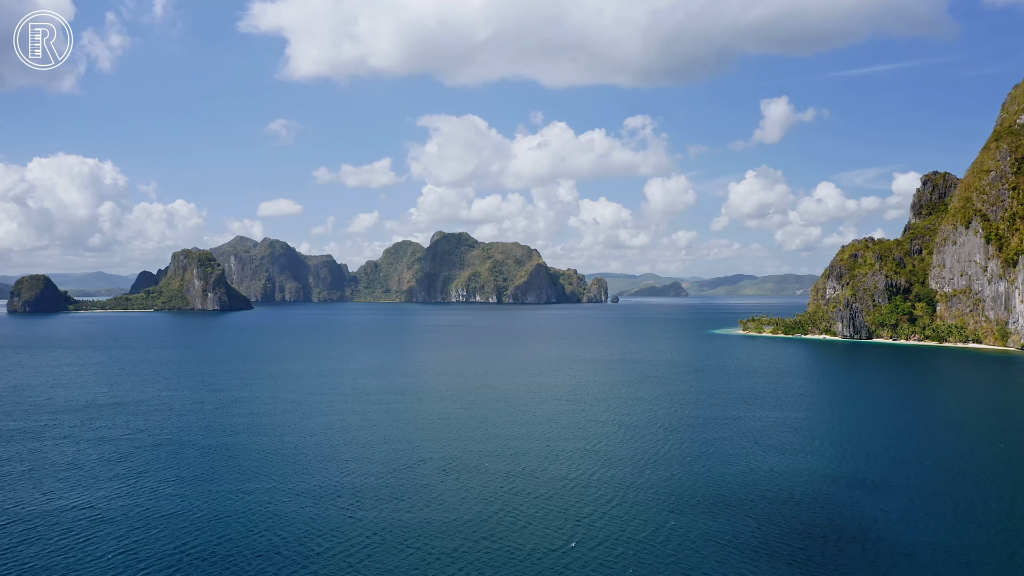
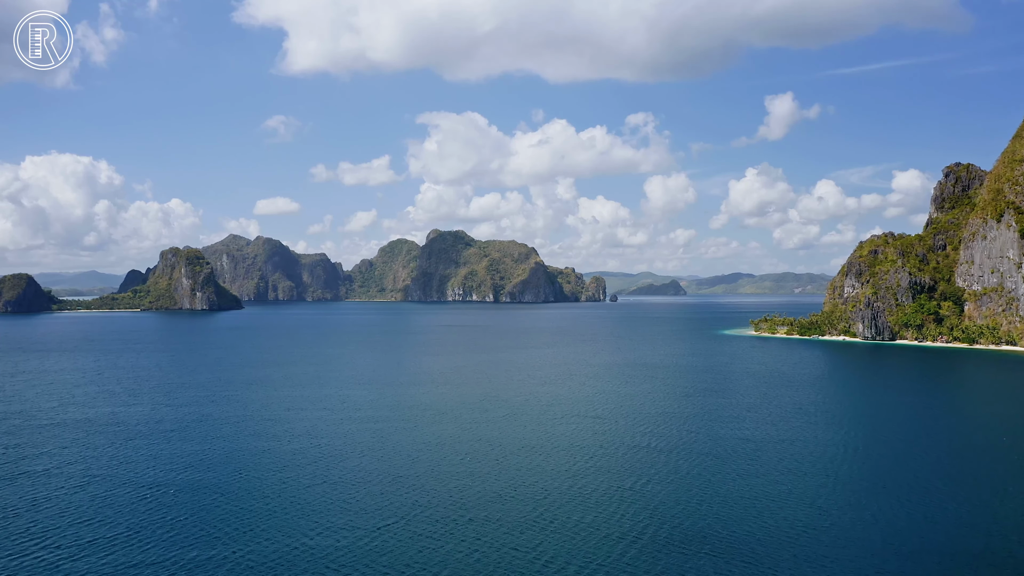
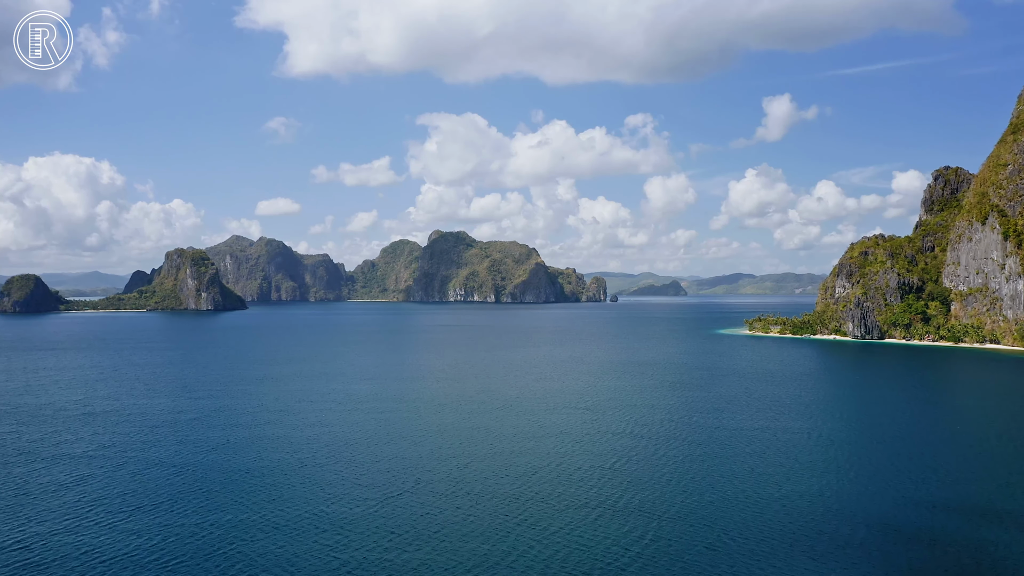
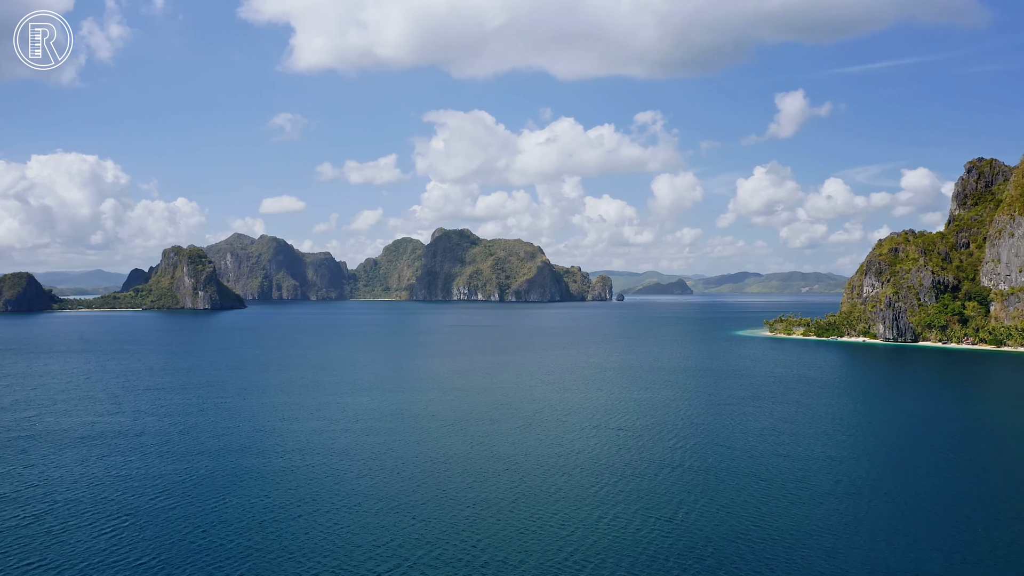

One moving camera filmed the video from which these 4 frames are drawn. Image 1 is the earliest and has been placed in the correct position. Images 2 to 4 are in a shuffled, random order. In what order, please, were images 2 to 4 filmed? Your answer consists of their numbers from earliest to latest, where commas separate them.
3, 2, 4
